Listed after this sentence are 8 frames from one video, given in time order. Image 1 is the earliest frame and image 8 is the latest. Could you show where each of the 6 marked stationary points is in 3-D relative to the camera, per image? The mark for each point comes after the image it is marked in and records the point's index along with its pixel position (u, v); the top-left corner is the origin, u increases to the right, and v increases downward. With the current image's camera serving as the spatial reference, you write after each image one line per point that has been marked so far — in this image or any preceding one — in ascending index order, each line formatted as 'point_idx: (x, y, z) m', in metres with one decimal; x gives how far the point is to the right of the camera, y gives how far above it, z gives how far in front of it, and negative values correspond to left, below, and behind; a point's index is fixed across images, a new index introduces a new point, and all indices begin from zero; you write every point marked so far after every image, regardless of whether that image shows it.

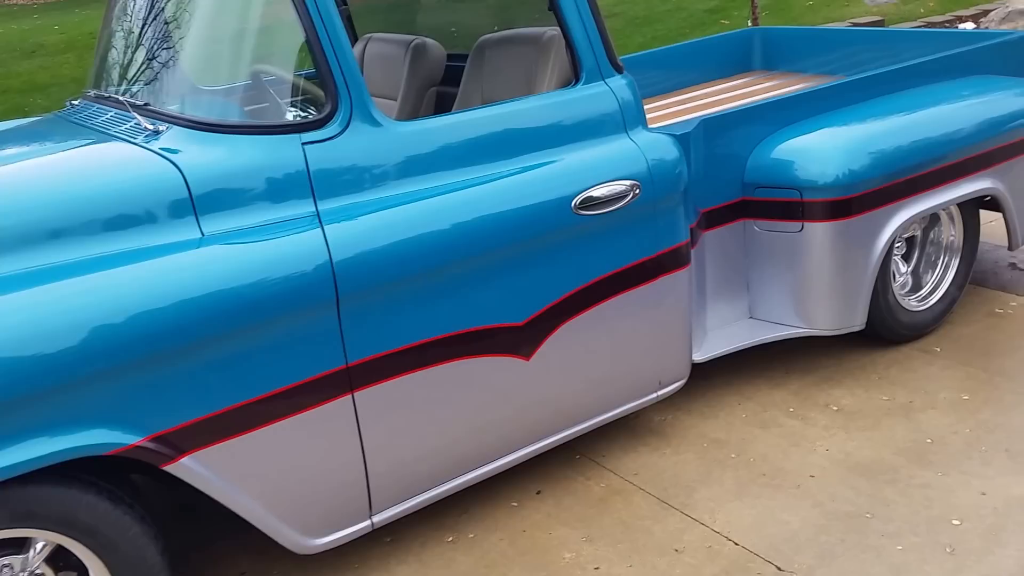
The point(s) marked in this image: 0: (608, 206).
0: (+0.2, +0.2, +2.6) m
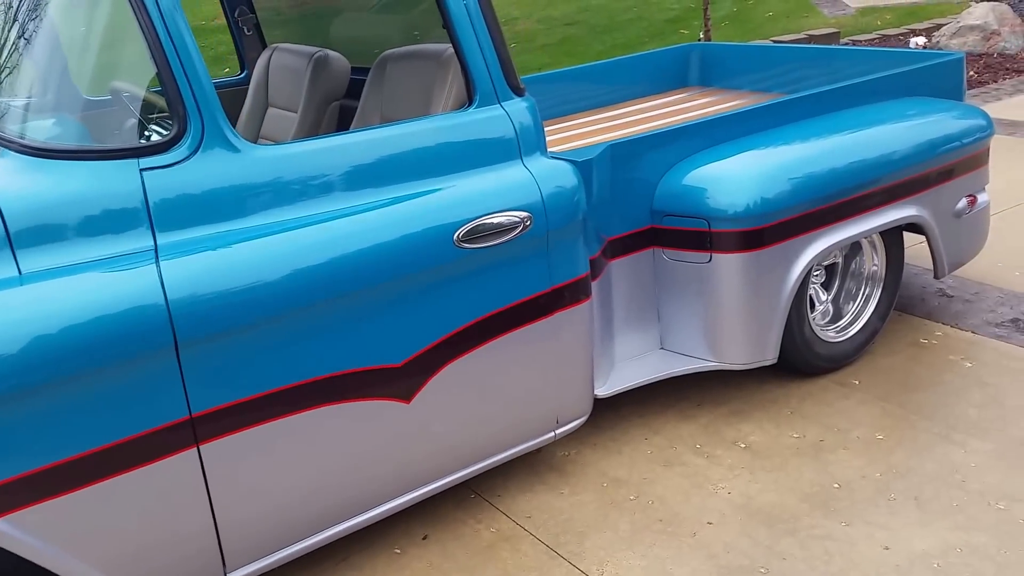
0: (-0.1, +0.1, +2.4) m
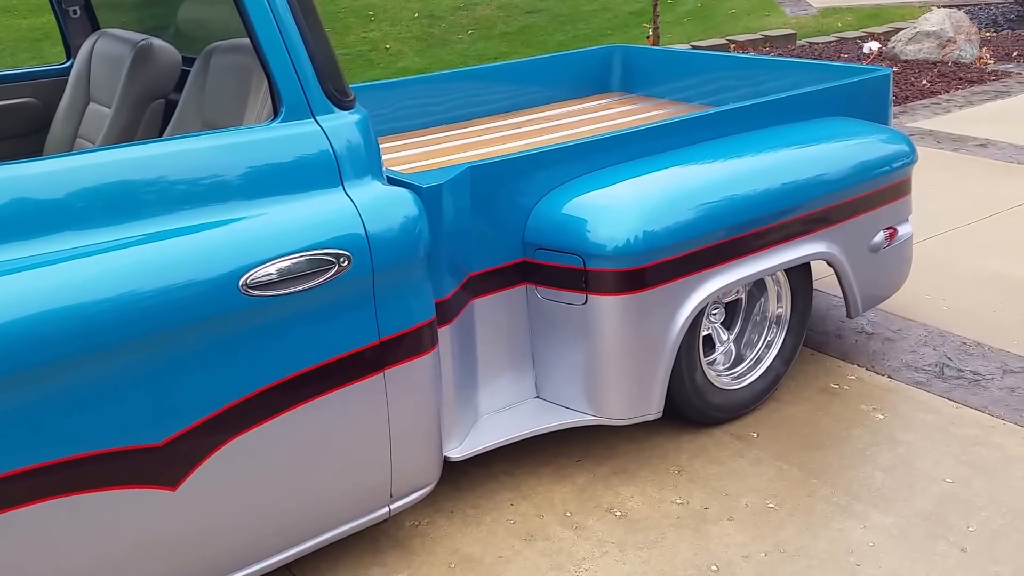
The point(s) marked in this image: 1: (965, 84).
0: (-0.5, 0.0, +2.0) m
1: (+4.0, +1.8, +8.1) m
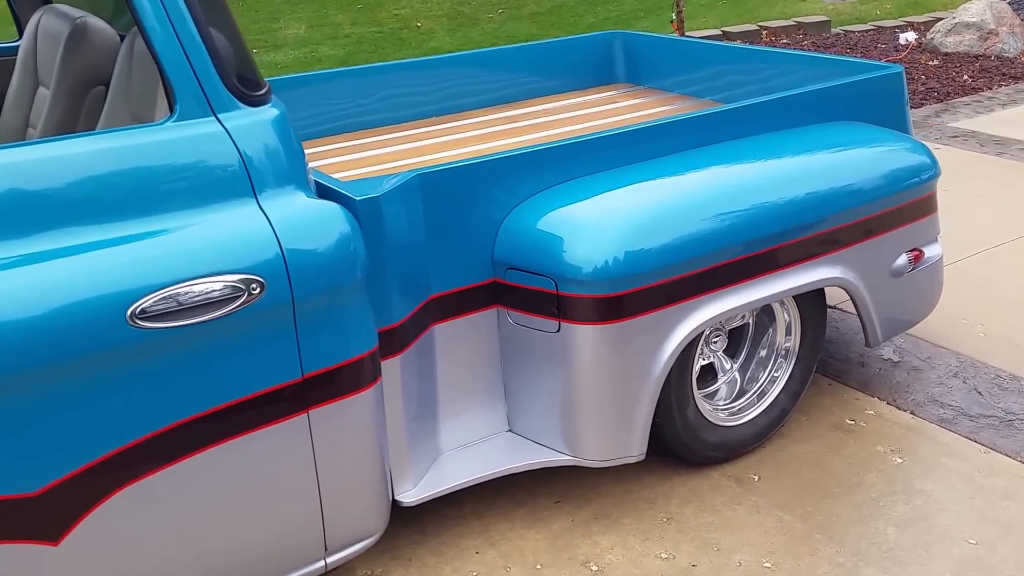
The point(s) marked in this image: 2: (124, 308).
0: (-0.6, 0.0, +1.7) m
1: (+4.2, +1.7, +7.7) m
2: (-0.7, 0.0, +1.7) m
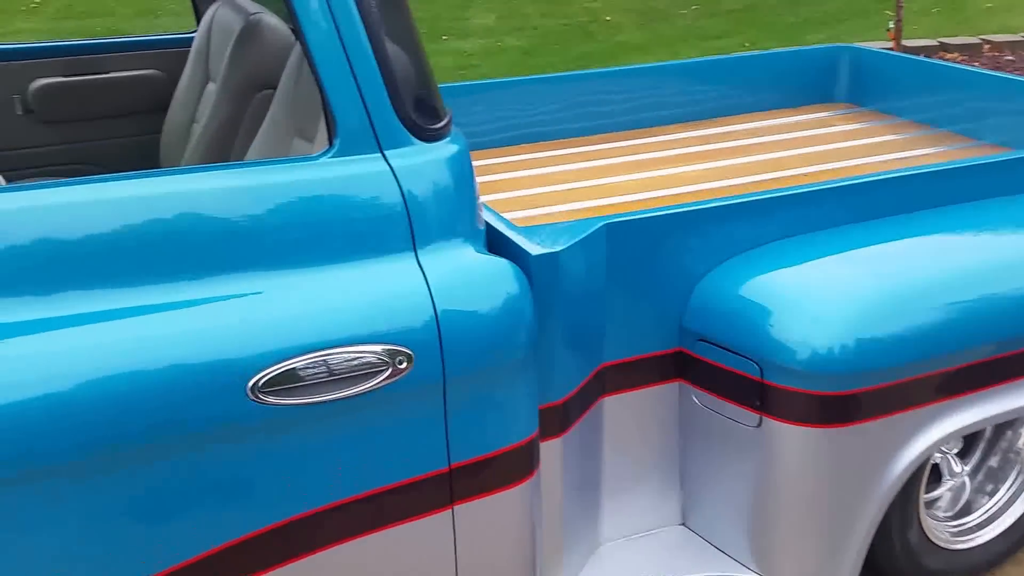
0: (-0.2, -0.1, +1.5) m
1: (+5.5, +1.2, +6.5) m
2: (-0.4, -0.1, +1.4) m
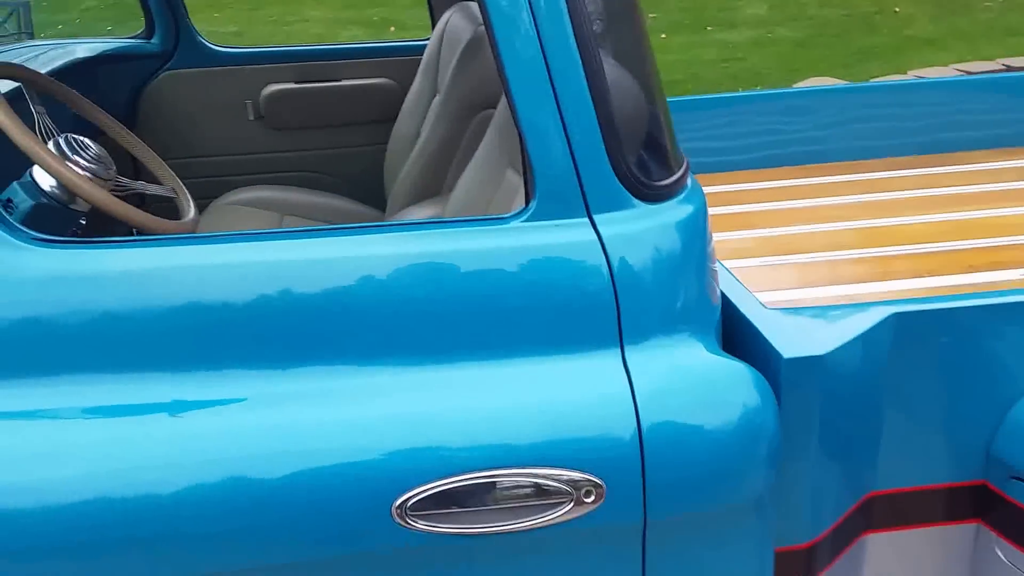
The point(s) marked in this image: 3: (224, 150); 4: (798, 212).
0: (0.0, -0.3, +1.1) m
1: (+7.0, +0.6, +4.4) m
2: (-0.1, -0.3, +1.1) m
3: (-0.9, +0.4, +2.9) m
4: (+0.8, +0.2, +2.6) m
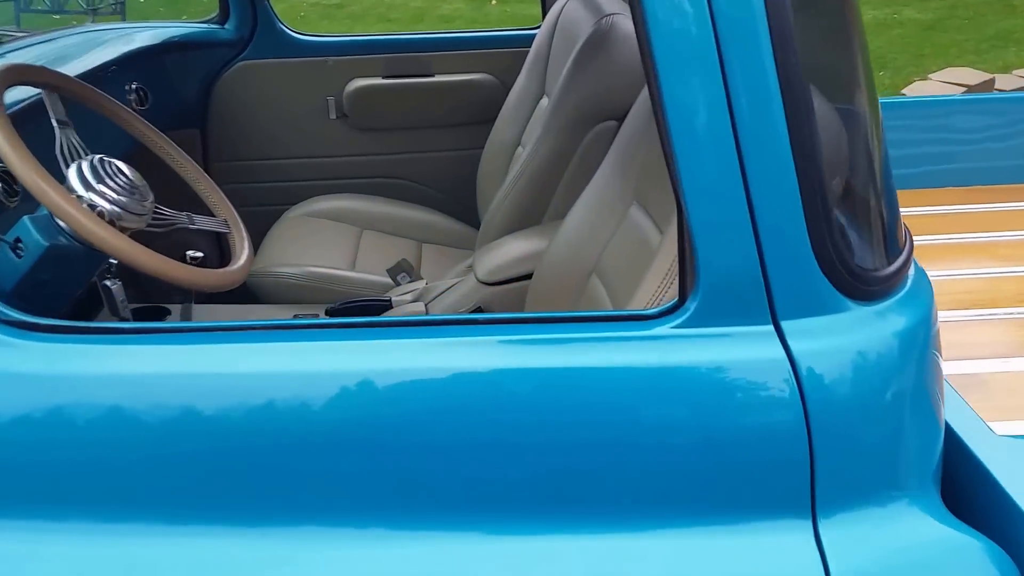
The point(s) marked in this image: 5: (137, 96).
0: (+0.1, -0.4, +0.8) m
1: (+7.5, +0.3, +3.3) m
2: (0.0, -0.4, +0.8) m
3: (-0.6, +0.4, +2.6) m
4: (+1.1, +0.1, +2.1) m
5: (-0.9, +0.5, +2.2) m
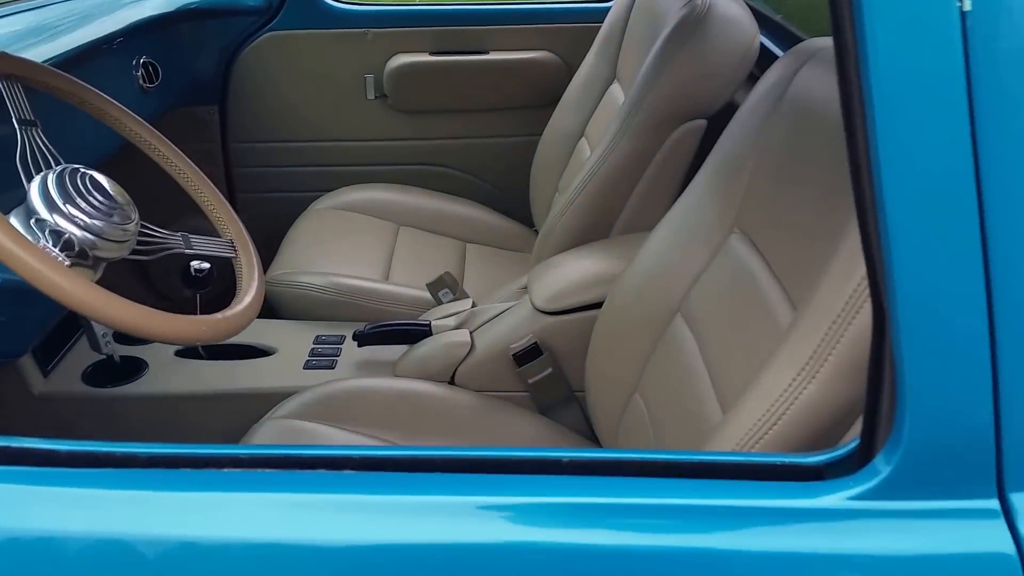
0: (+0.2, -0.5, +0.5) m
1: (+7.6, 0.0, +2.7) m
2: (0.0, -0.5, +0.5) m
3: (-0.4, +0.4, +2.3) m
4: (+1.2, 0.0, +1.8) m
5: (-0.8, +0.5, +2.0) m
